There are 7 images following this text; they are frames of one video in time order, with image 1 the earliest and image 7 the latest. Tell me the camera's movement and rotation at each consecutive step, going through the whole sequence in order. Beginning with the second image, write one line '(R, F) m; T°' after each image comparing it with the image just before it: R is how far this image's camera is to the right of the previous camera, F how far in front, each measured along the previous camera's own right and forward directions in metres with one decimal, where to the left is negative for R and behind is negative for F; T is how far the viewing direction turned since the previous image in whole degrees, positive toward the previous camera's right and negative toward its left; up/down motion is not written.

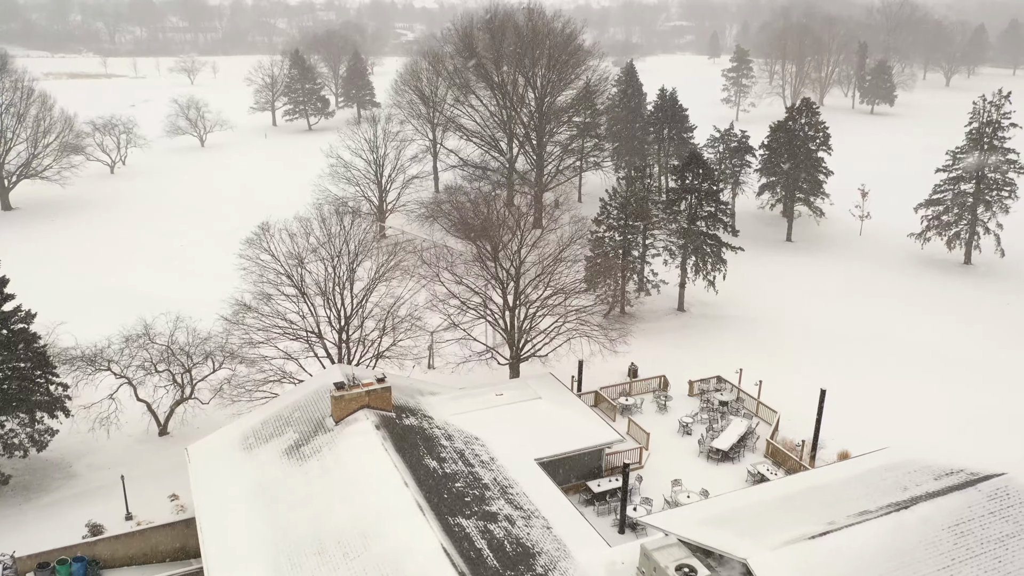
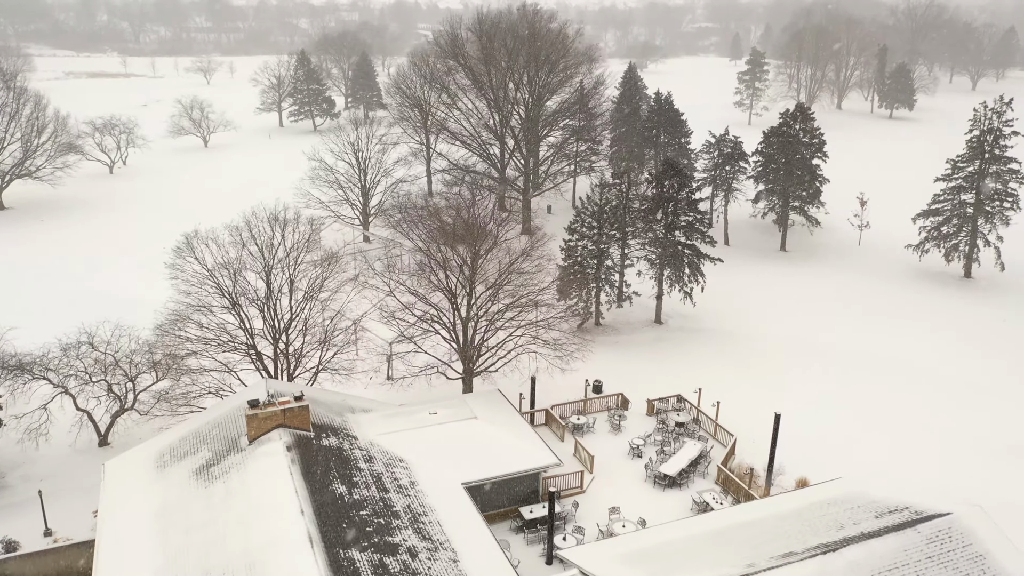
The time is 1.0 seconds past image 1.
(+2.1, +1.0) m; -2°
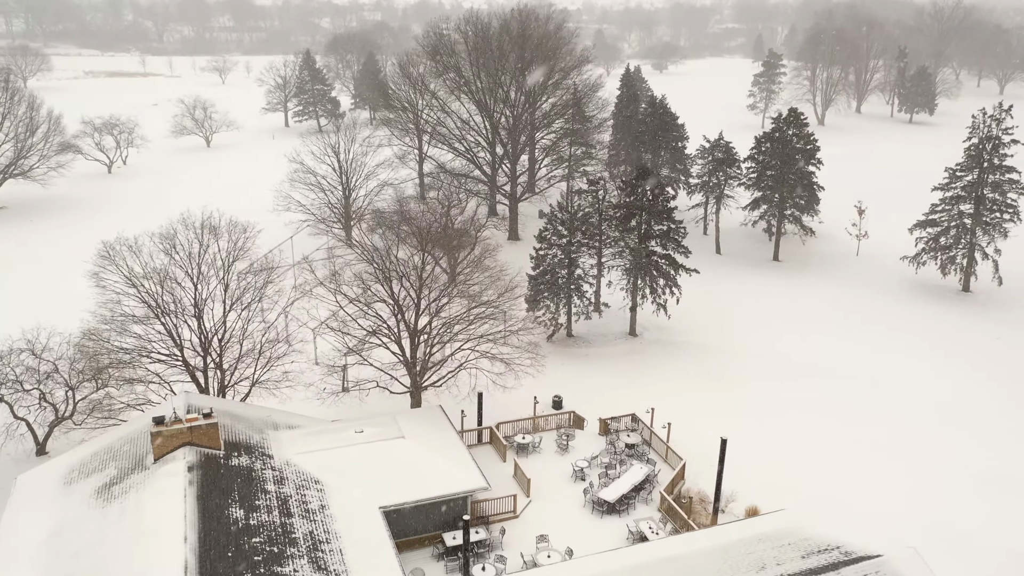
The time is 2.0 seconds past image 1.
(+2.2, +1.0) m; -2°
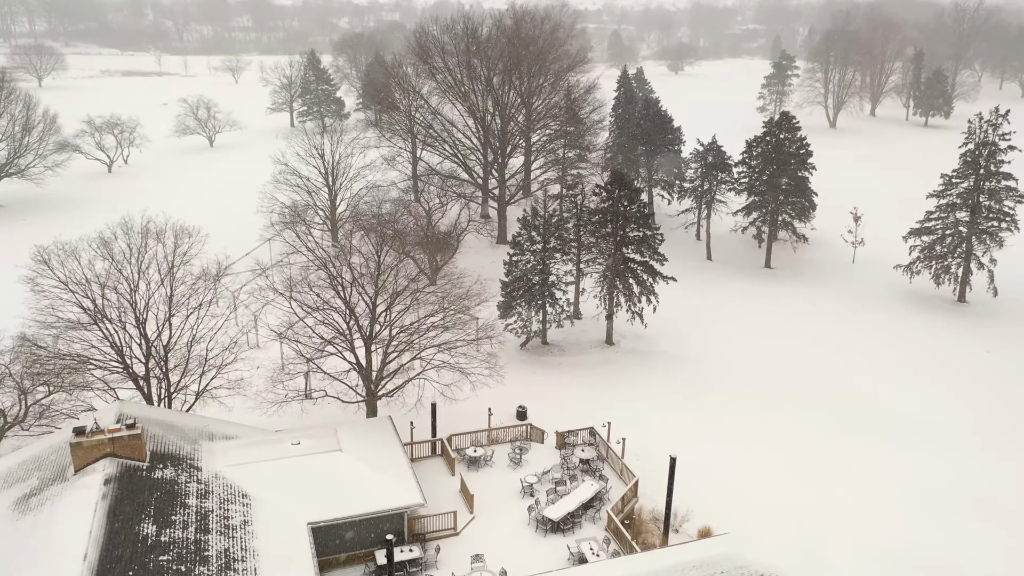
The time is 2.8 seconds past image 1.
(+1.8, +0.7) m; -2°
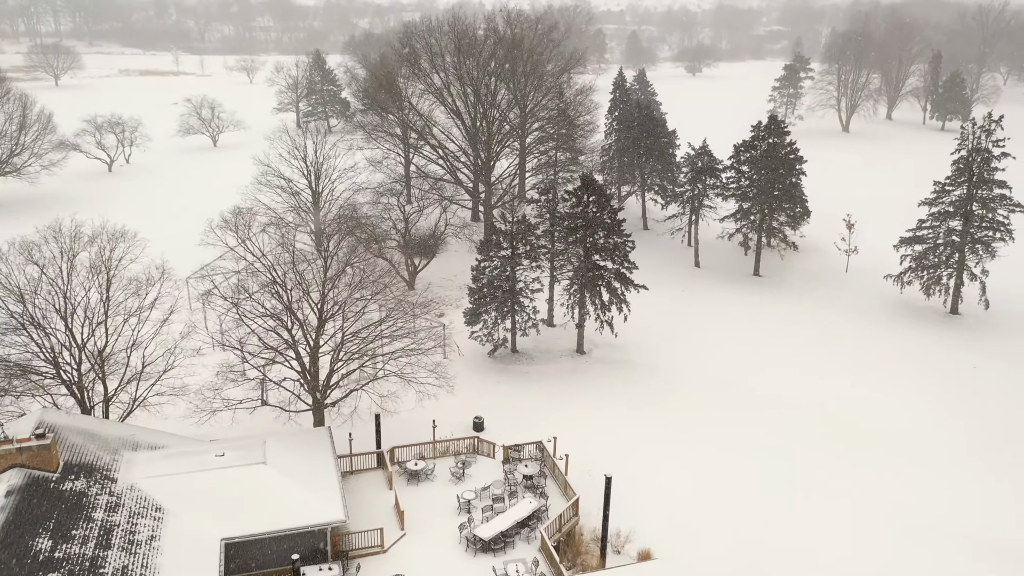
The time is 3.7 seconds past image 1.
(+2.0, +0.7) m; -2°
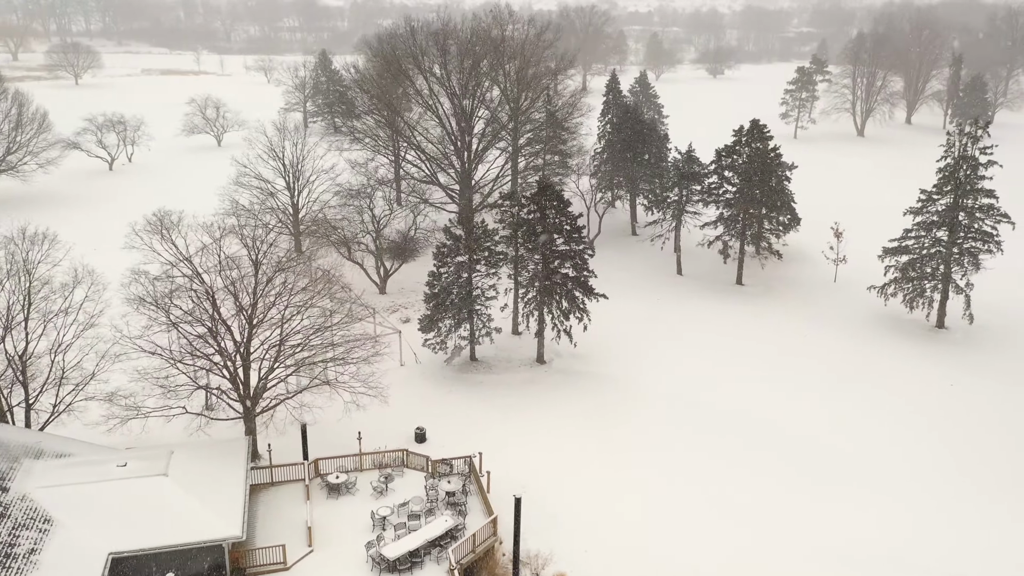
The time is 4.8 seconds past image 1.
(+2.4, +0.8) m; -2°
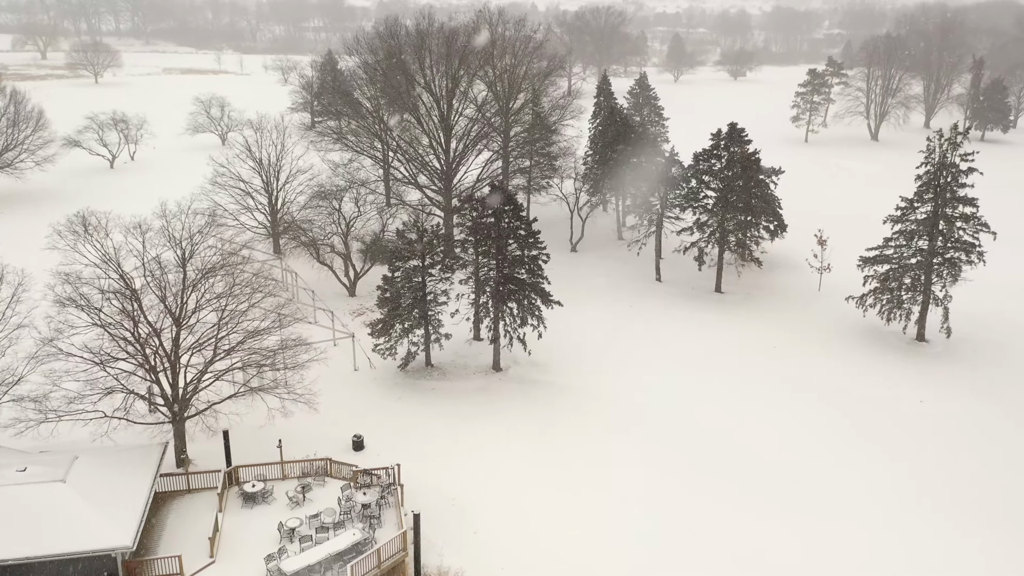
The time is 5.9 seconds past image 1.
(+2.5, +0.7) m; -2°
